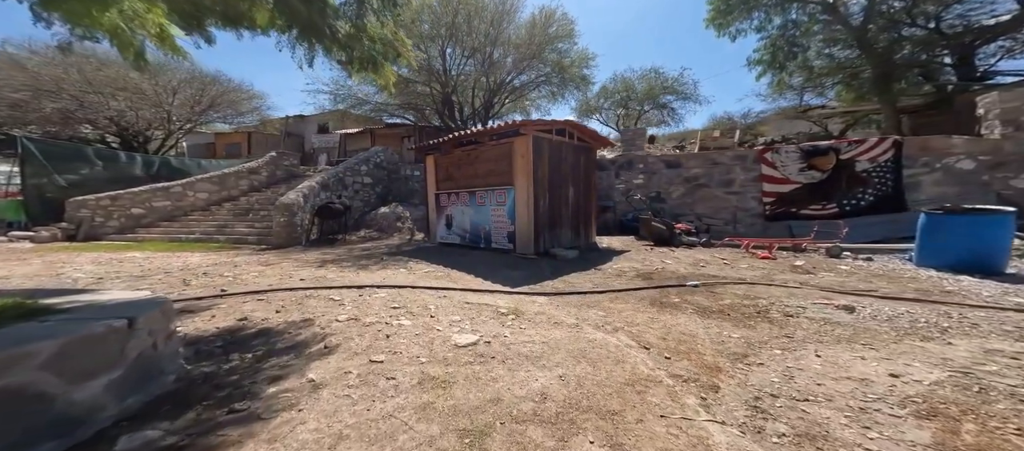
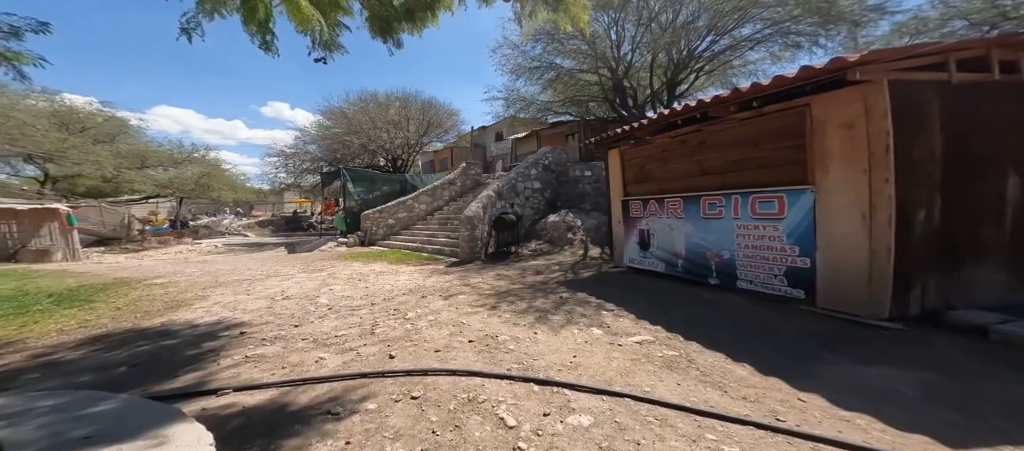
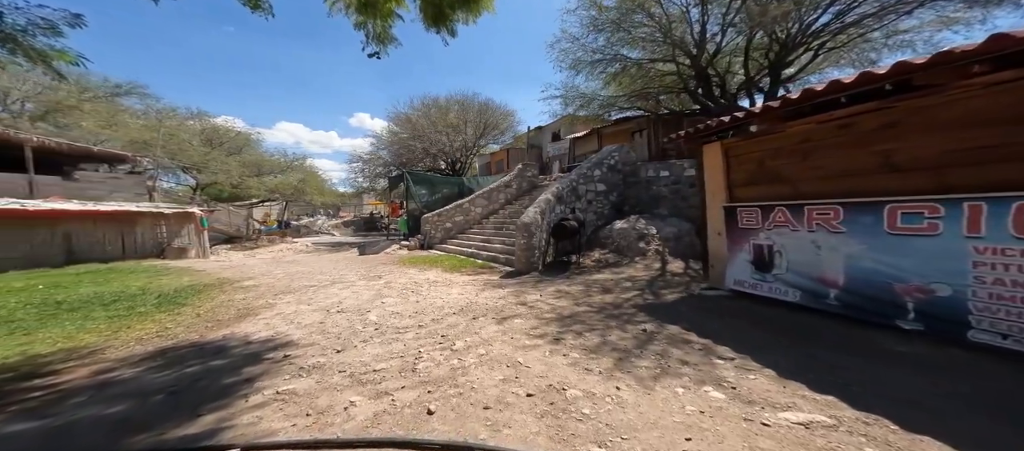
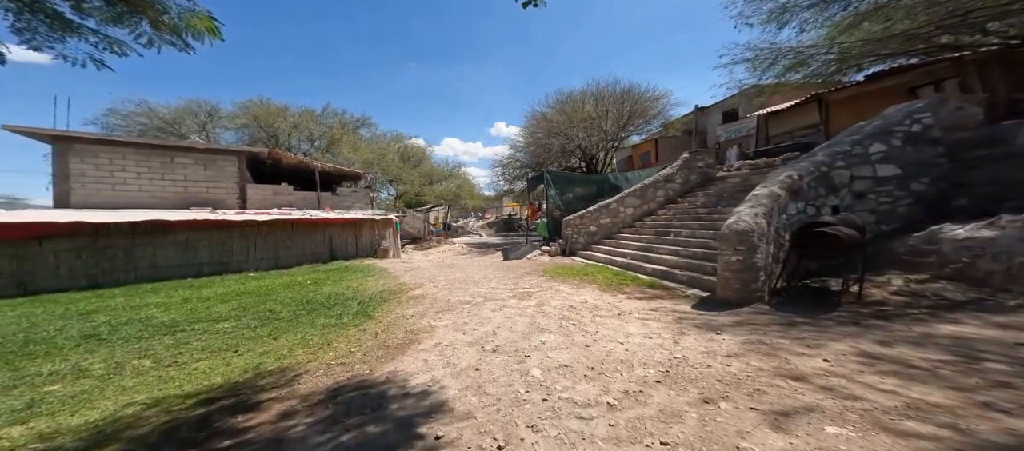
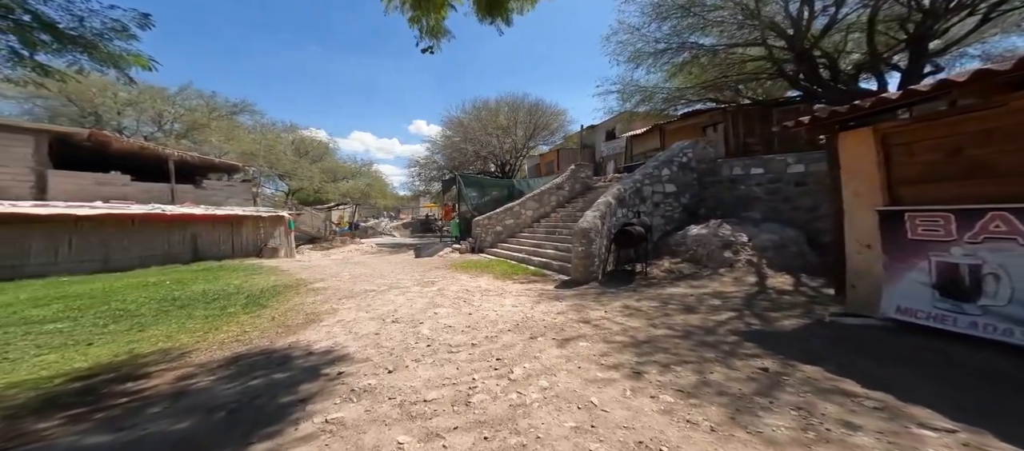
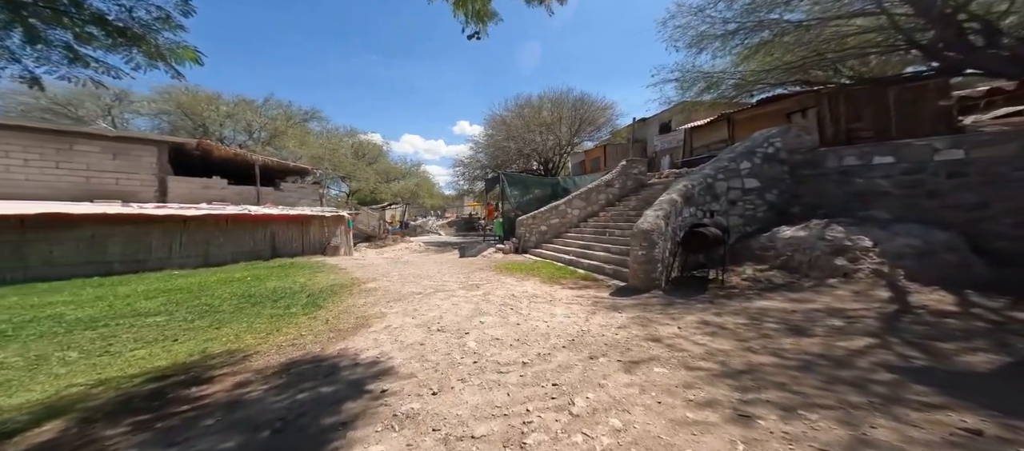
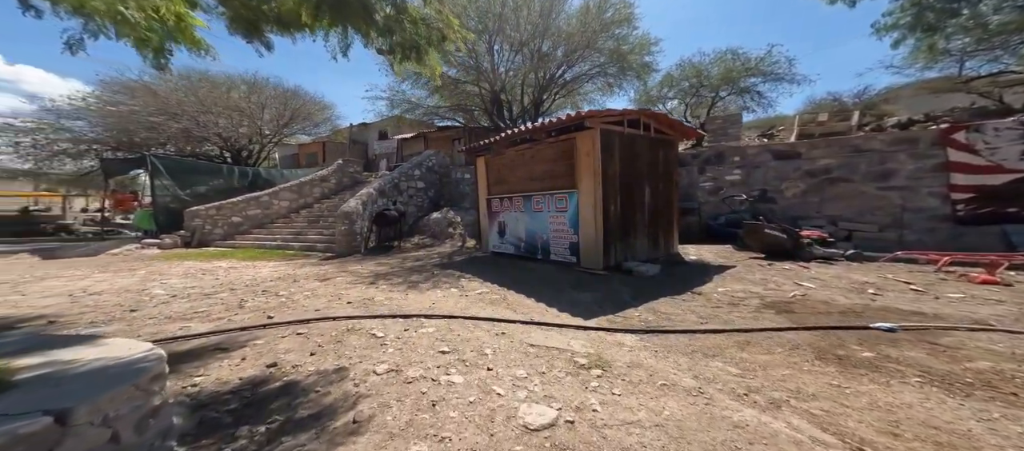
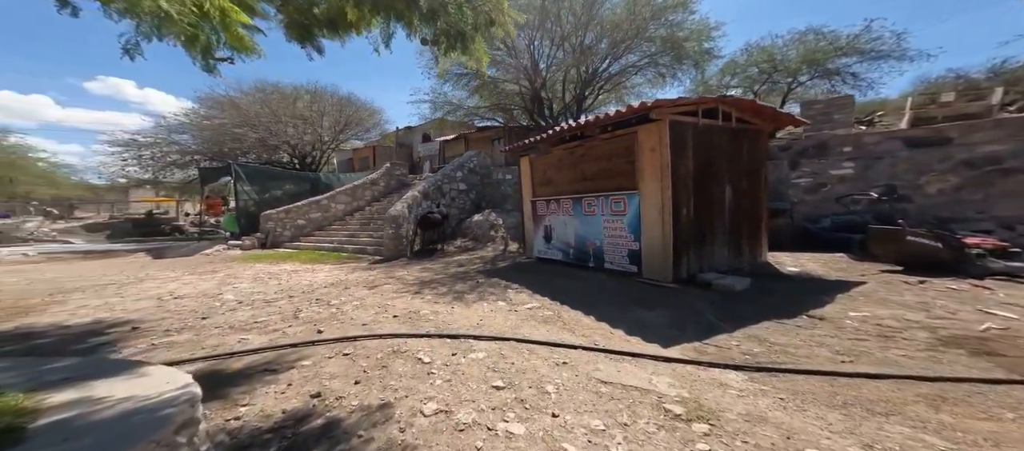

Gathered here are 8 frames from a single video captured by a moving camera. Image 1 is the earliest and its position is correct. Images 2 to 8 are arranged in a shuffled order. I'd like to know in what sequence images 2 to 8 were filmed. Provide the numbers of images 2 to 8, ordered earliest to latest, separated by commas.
7, 8, 2, 3, 5, 6, 4
